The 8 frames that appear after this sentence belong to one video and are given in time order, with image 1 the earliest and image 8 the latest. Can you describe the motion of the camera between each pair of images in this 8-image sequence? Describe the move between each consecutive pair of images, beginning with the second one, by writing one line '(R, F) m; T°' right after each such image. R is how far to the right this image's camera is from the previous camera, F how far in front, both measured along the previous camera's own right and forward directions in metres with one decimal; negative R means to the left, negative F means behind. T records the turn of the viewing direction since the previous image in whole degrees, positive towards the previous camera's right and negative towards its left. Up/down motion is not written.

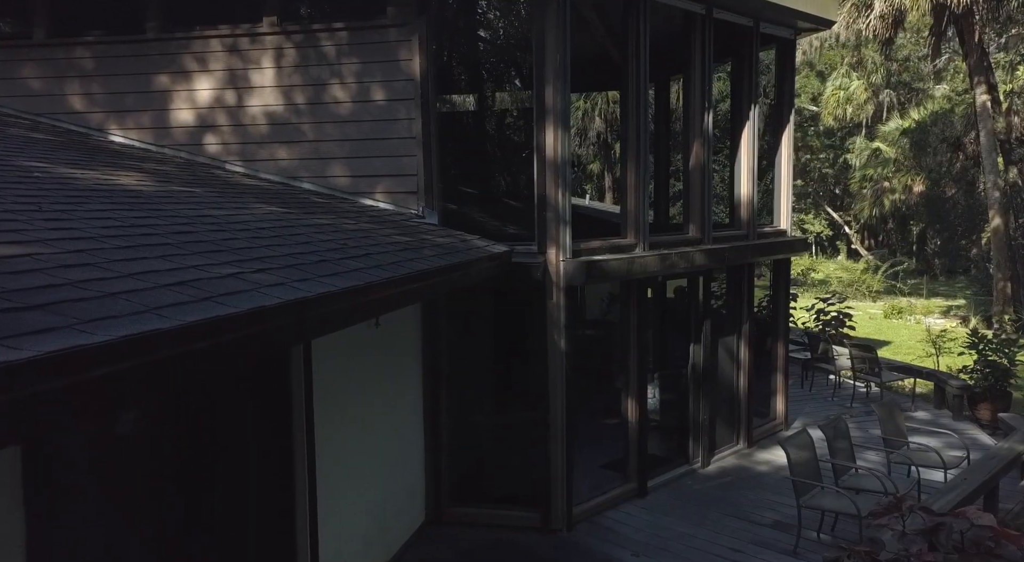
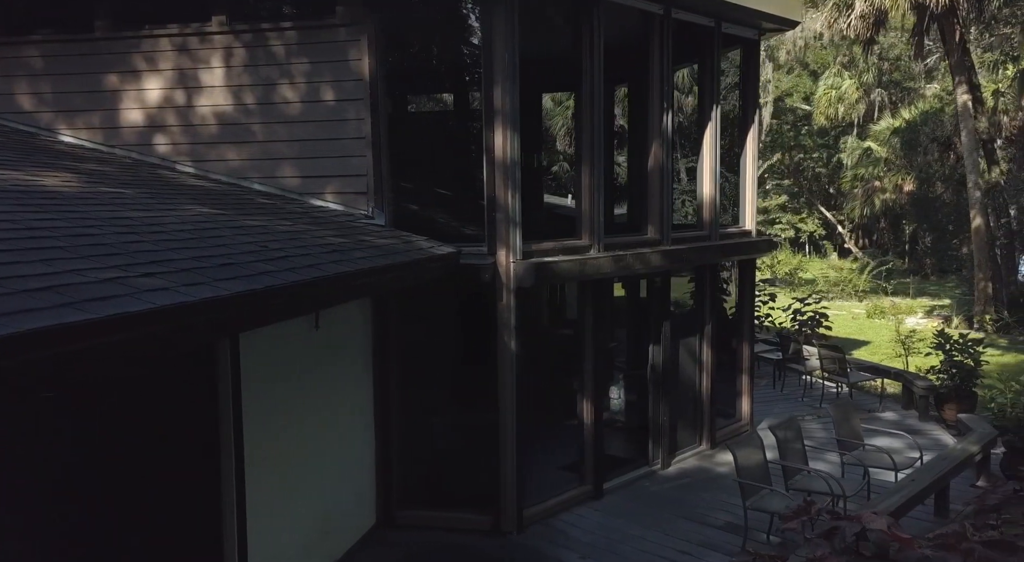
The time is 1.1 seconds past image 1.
(+0.4, 0.0) m; 0°
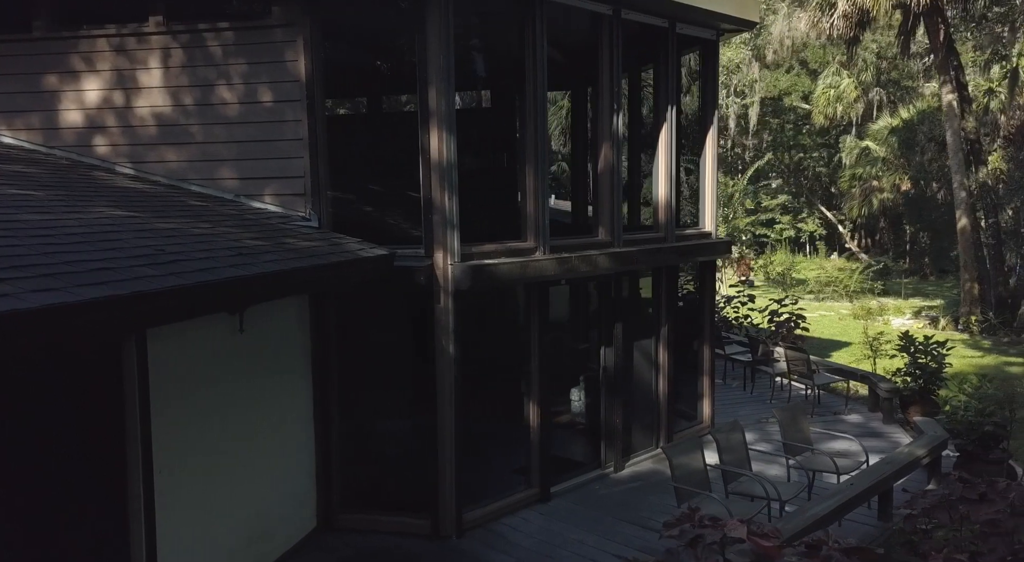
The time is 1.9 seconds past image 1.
(+0.6, +0.1) m; -1°
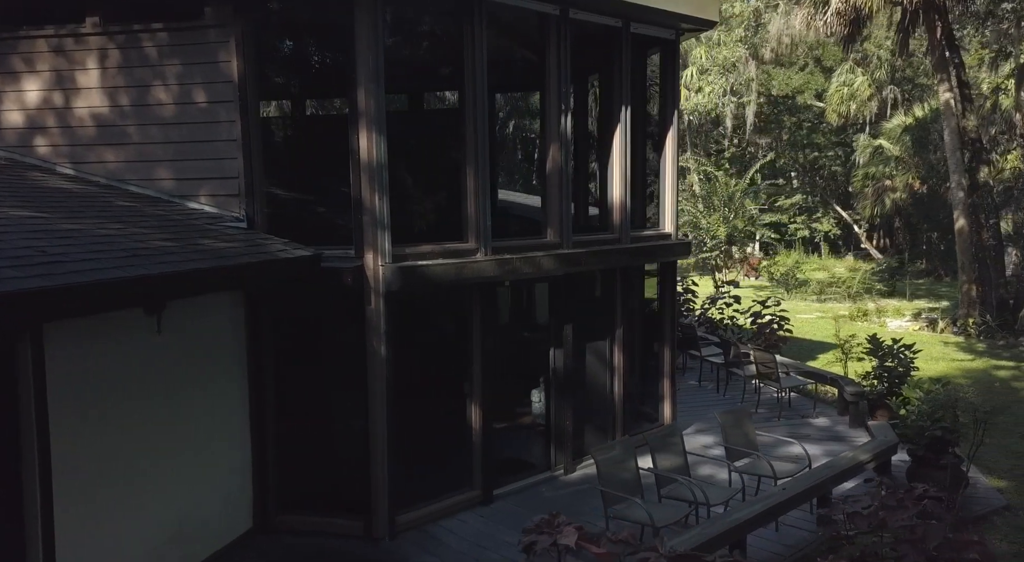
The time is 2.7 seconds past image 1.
(+0.8, 0.0) m; -2°
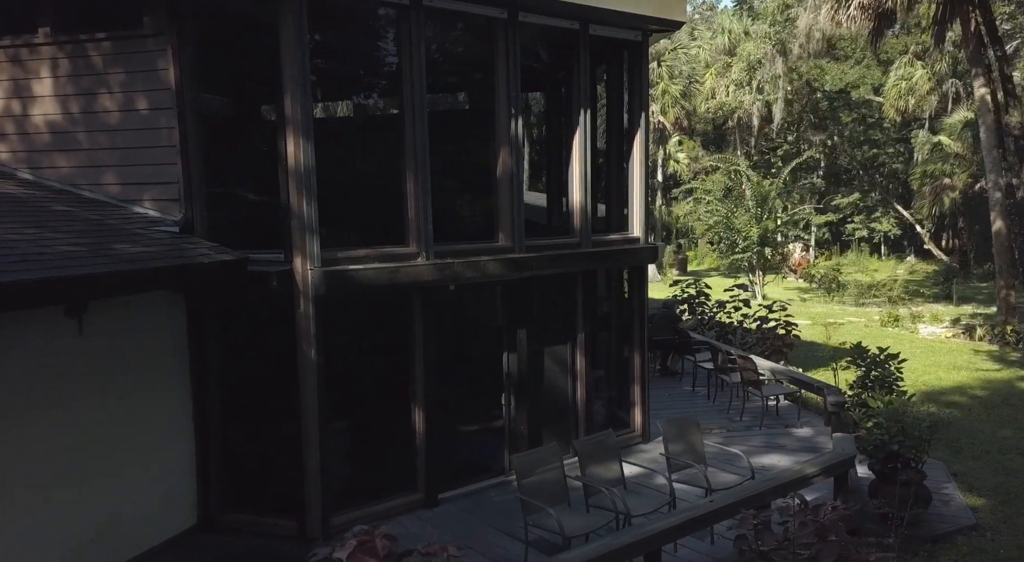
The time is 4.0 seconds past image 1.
(+1.2, +0.1) m; -5°
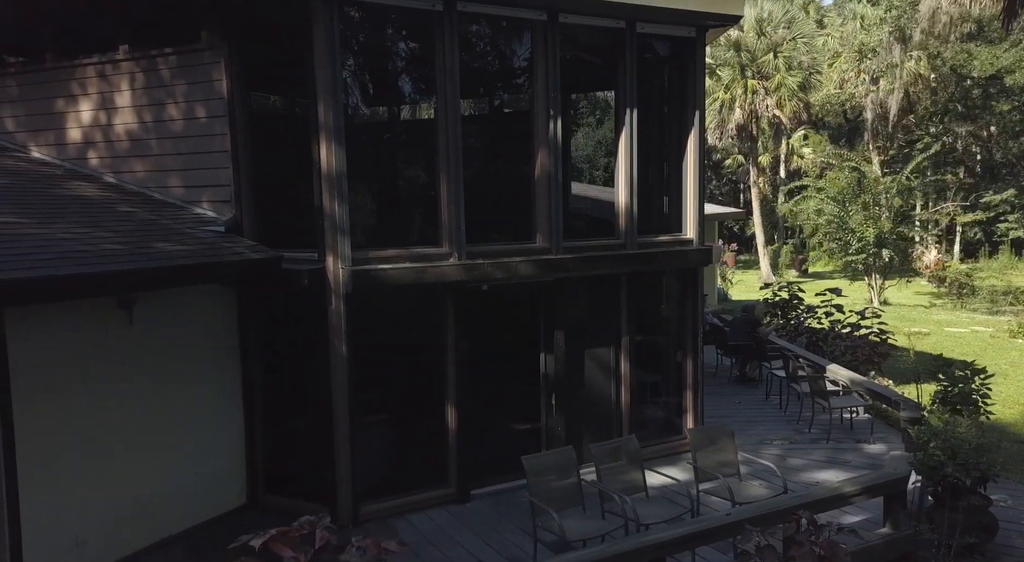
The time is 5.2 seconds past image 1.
(+1.1, 0.0) m; -10°
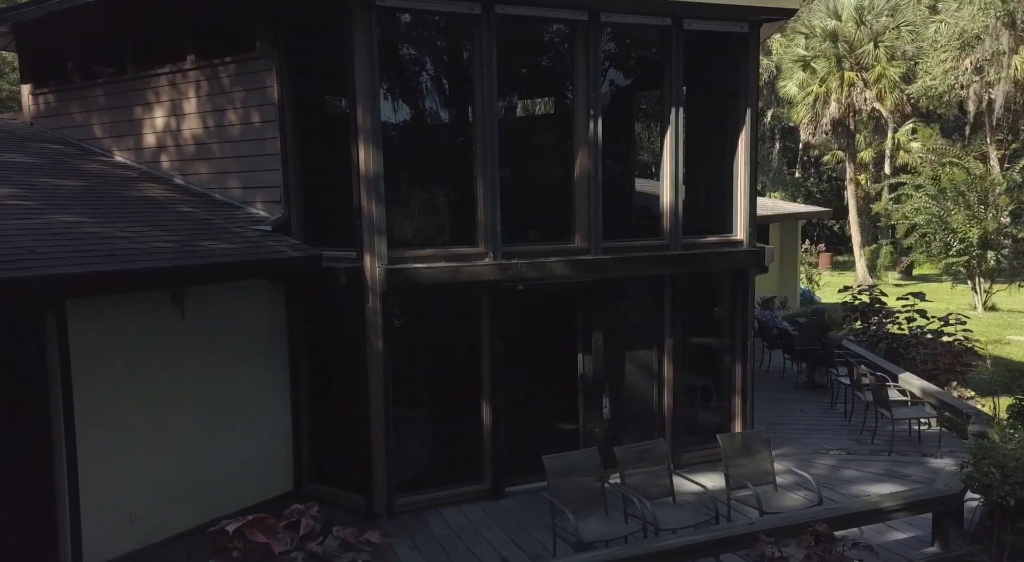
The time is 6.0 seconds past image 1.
(+0.8, 0.0) m; -8°
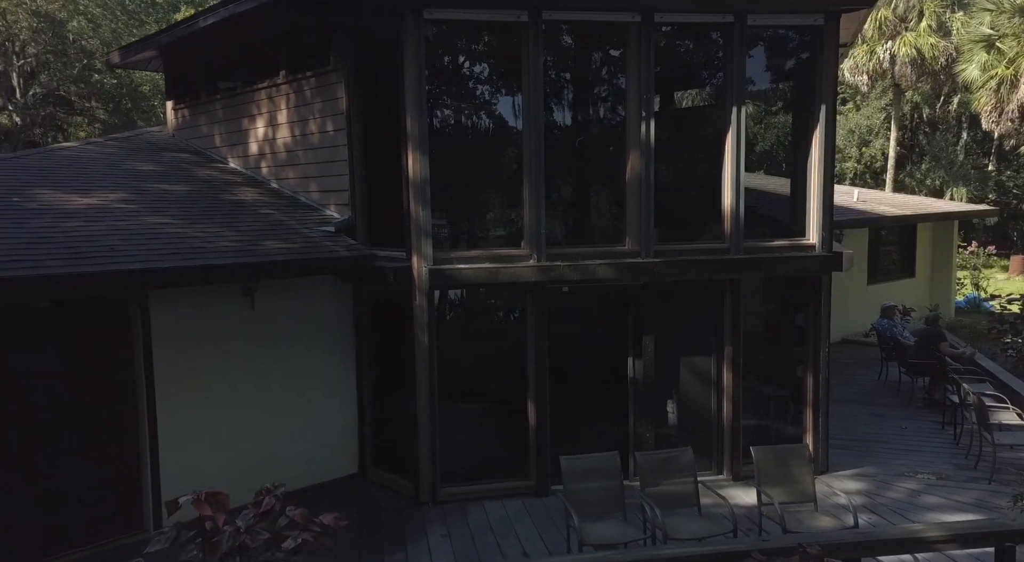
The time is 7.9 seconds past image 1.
(+1.7, +0.1) m; -14°
